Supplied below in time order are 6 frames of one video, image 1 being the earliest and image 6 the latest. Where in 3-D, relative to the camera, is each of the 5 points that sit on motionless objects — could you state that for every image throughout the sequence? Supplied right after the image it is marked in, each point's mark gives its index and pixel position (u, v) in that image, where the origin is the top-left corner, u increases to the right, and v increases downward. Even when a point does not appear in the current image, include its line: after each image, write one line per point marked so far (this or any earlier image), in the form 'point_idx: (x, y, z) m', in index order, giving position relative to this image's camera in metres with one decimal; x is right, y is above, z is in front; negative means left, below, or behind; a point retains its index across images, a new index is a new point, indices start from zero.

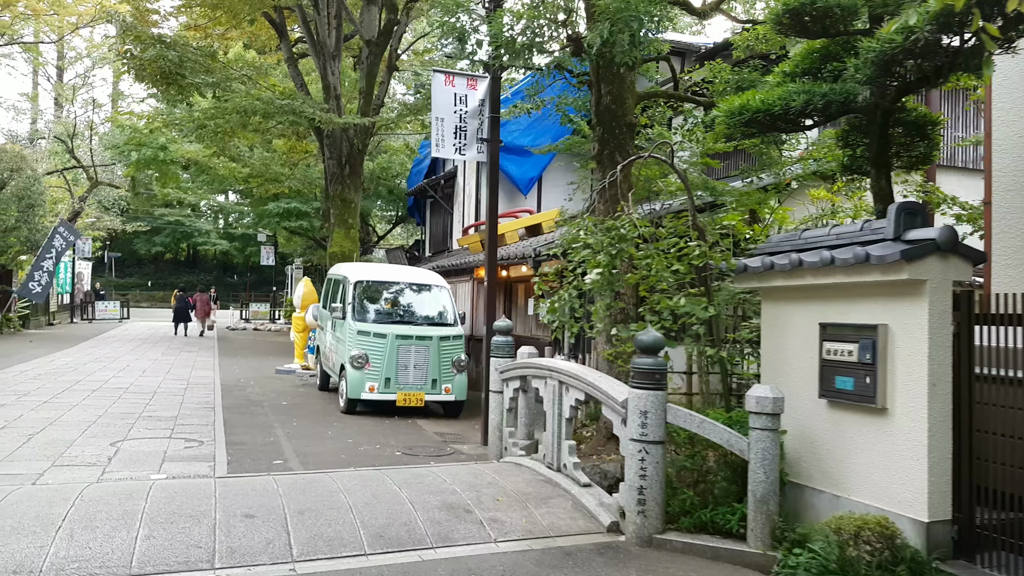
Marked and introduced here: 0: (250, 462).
0: (-2.2, -1.5, +6.6) m
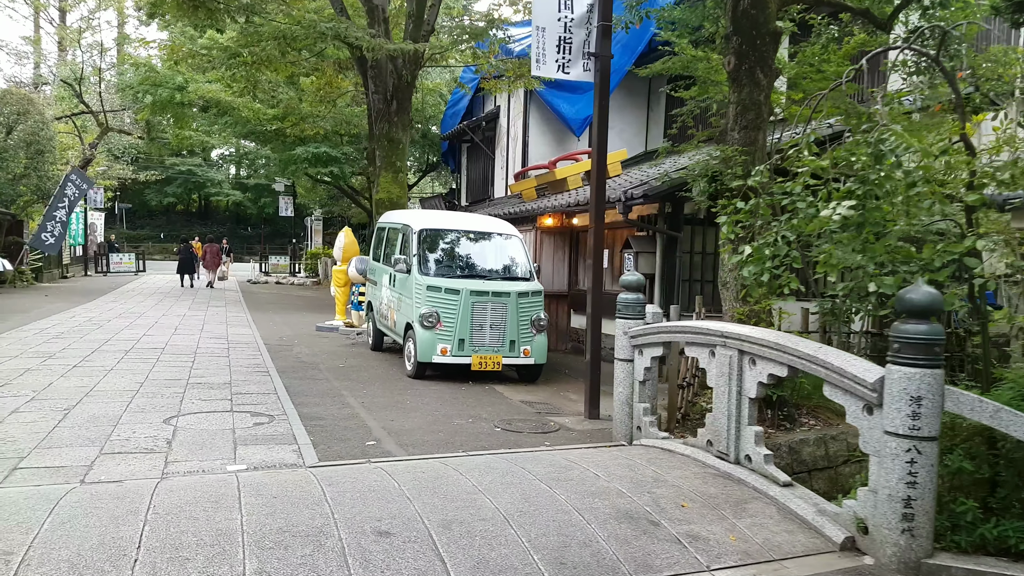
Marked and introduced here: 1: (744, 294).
0: (-1.2, -1.1, +5.5) m
1: (+2.0, -0.1, +6.9) m
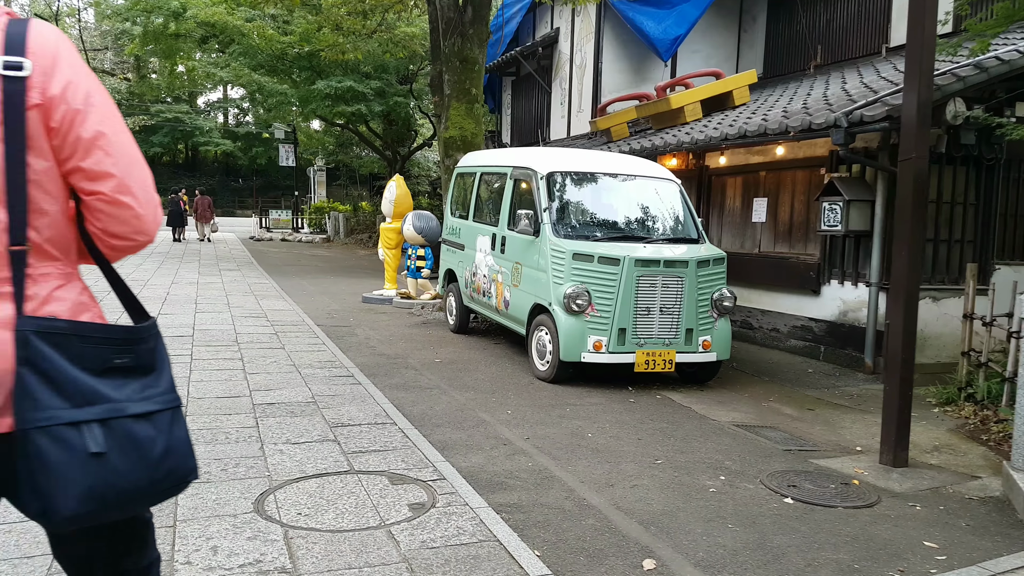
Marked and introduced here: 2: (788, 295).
0: (+0.3, -1.0, +2.9) m
1: (+3.5, +0.1, +4.3) m
2: (+2.9, -0.1, +8.2) m
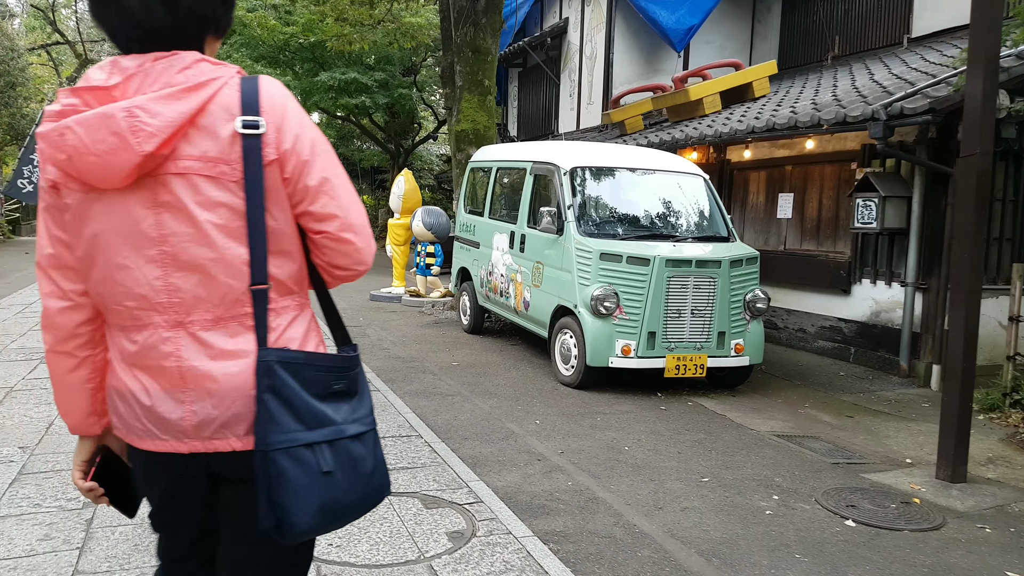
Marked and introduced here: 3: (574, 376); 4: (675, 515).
0: (+0.5, -1.1, +2.7) m
1: (+3.7, +0.1, +4.1) m
2: (+3.1, -0.1, +7.9) m
3: (+0.5, -0.7, +6.1) m
4: (+0.7, -1.0, +3.5) m
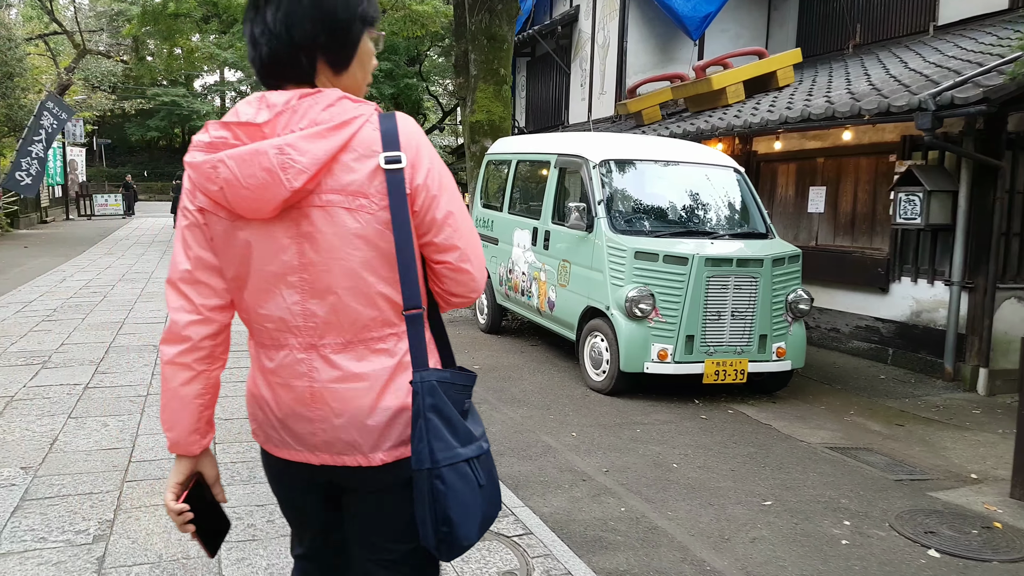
0: (+0.7, -1.1, +2.3) m
1: (+3.9, +0.1, +3.7) m
2: (+3.3, 0.0, +7.6) m
3: (+0.7, -0.7, +5.7) m
4: (+0.9, -1.1, +3.2) m
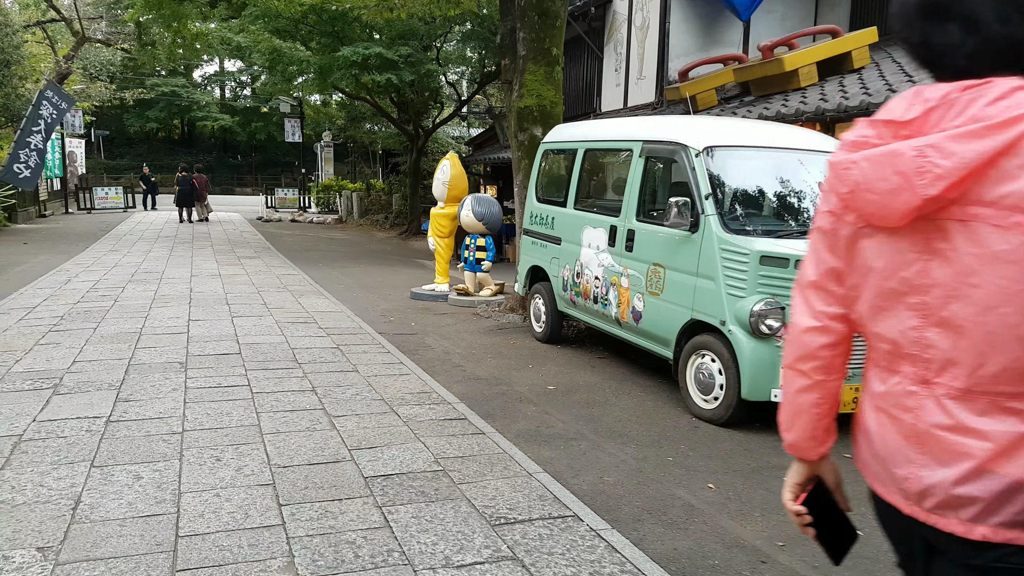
0: (+1.3, -1.2, +1.5) m
1: (+4.5, 0.0, +2.9) m
2: (+3.9, -0.1, +6.7) m
3: (+1.3, -0.8, +4.9) m
4: (+1.5, -1.2, +2.3) m
